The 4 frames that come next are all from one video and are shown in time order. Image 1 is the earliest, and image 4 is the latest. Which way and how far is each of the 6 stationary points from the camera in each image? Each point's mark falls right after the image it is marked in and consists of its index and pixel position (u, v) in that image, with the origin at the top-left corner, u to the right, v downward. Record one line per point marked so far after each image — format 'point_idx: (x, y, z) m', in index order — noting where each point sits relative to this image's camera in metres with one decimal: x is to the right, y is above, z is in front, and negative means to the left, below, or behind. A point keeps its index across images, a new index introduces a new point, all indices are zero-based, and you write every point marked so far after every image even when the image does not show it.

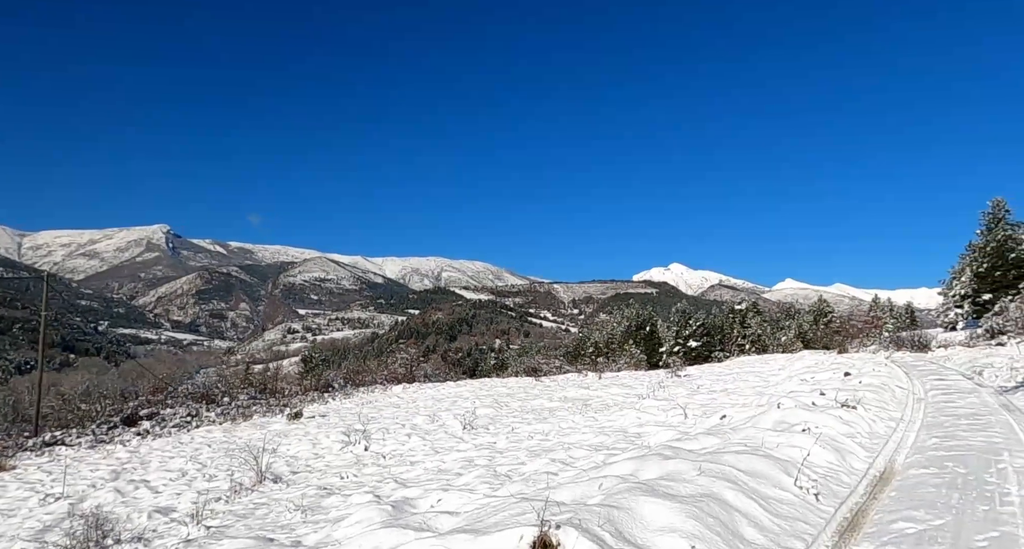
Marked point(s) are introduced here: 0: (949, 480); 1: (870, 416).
0: (+4.6, -2.2, +8.9) m
1: (+4.9, -2.0, +11.5) m
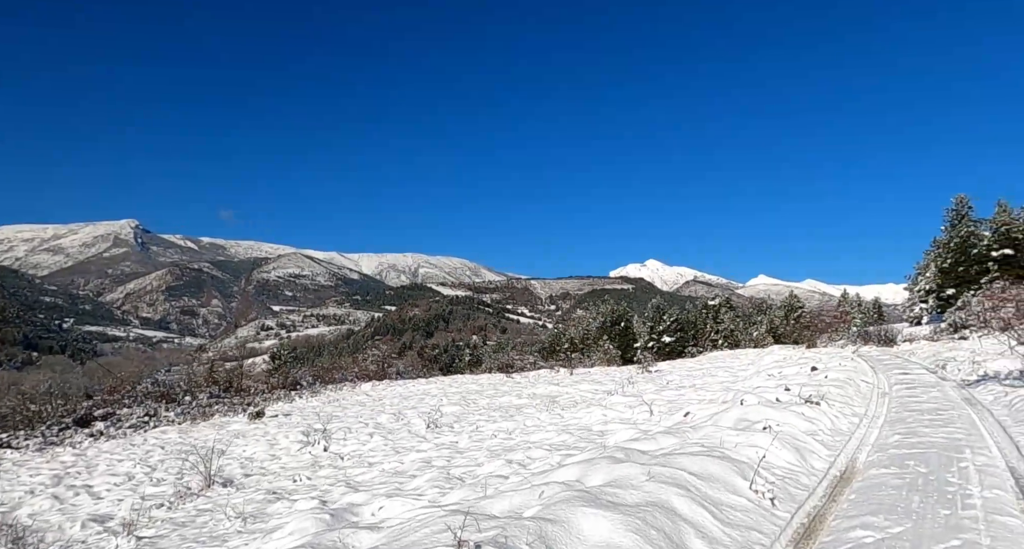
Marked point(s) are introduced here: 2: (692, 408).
0: (+4.1, -2.1, +8.7) m
1: (+4.3, -1.9, +11.4) m
2: (+2.7, -2.0, +12.6) m
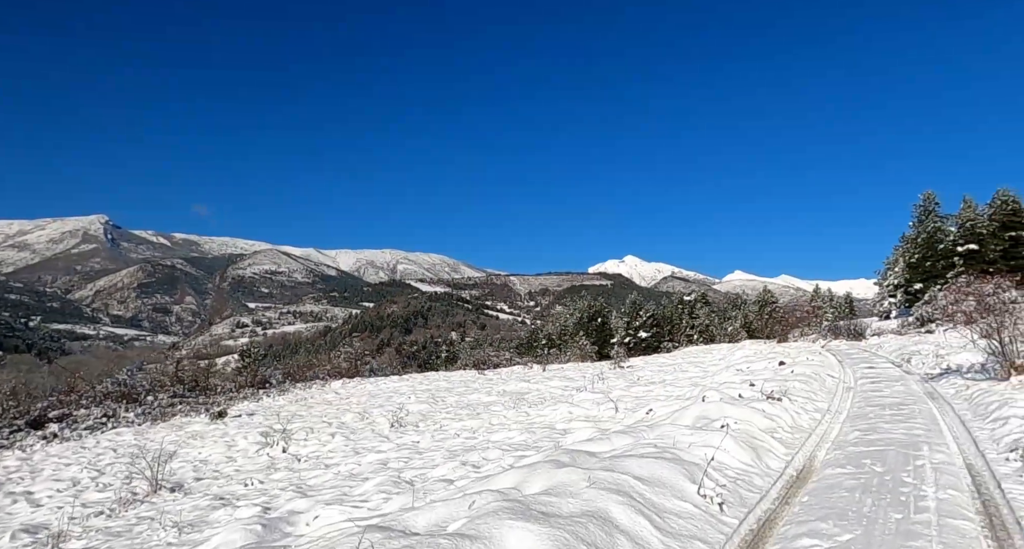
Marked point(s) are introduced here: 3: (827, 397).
0: (+3.7, -2.1, +8.5) m
1: (+3.8, -1.8, +11.2) m
2: (+2.1, -2.0, +12.4) m
3: (+4.8, -1.9, +12.5) m
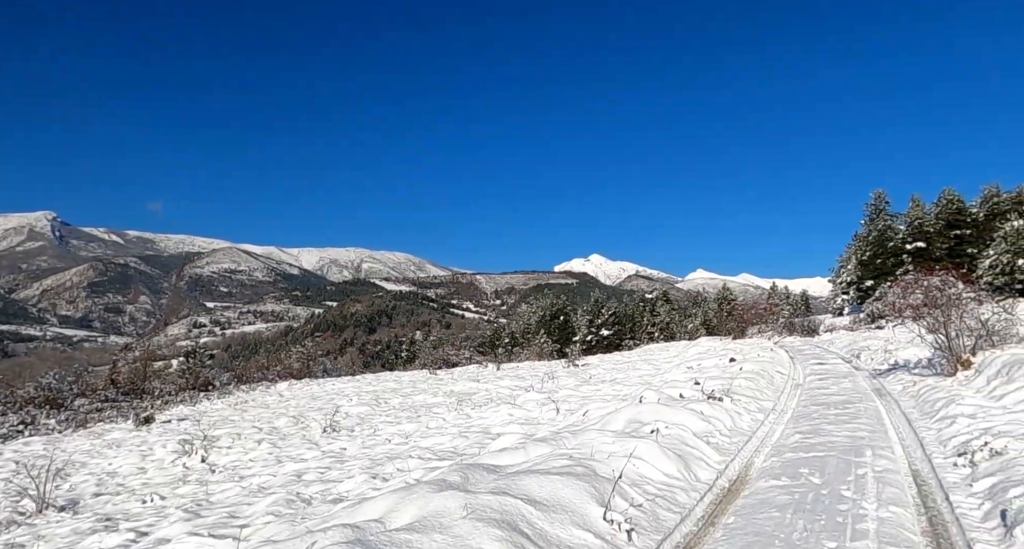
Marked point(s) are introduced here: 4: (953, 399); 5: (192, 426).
0: (+2.9, -2.0, +7.9) m
1: (+2.9, -1.7, +10.6) m
2: (+1.2, -1.9, +11.8) m
3: (+3.8, -1.8, +12.0) m
4: (+5.7, -1.6, +10.7) m
5: (-6.8, -3.1, +17.7) m
